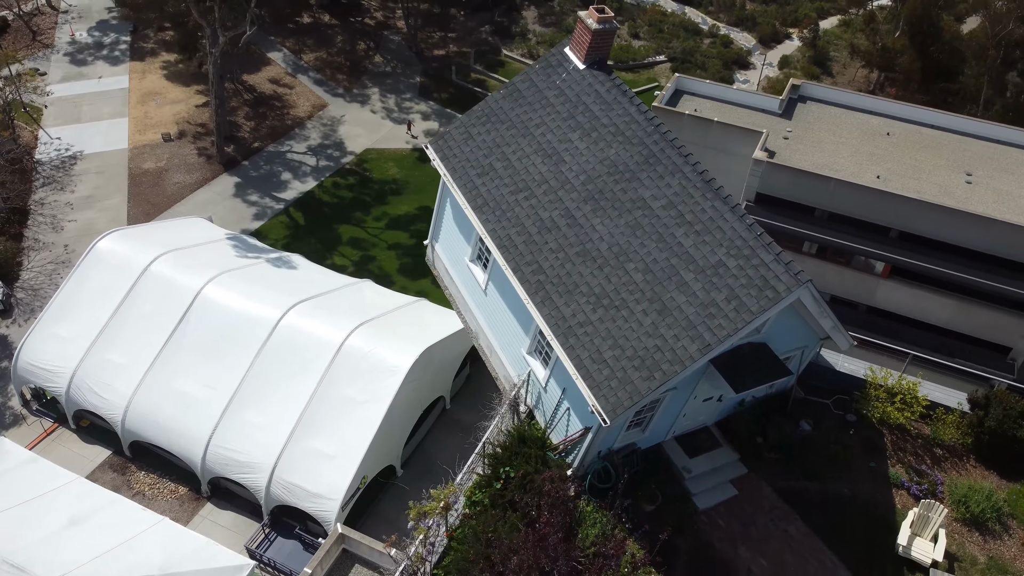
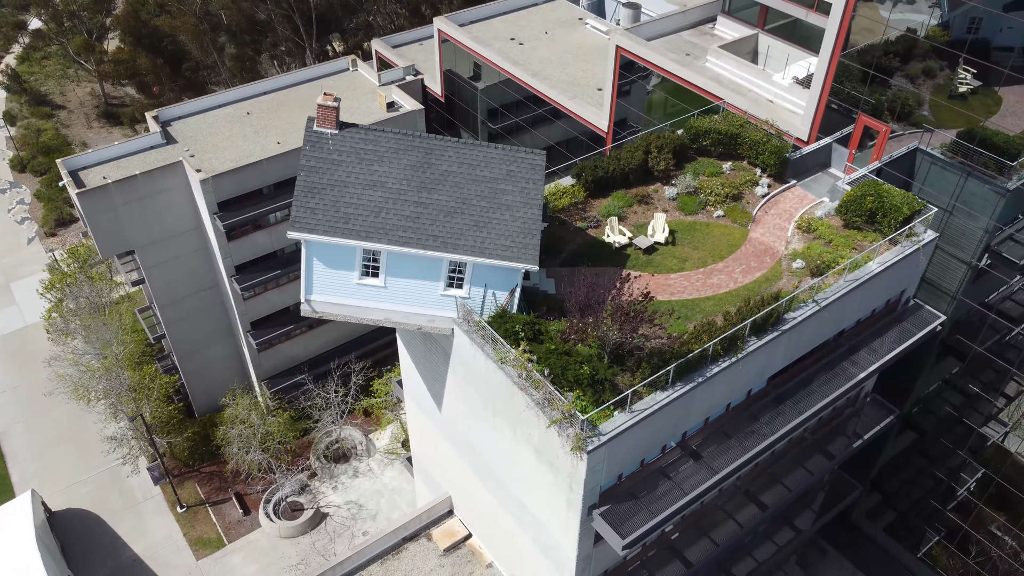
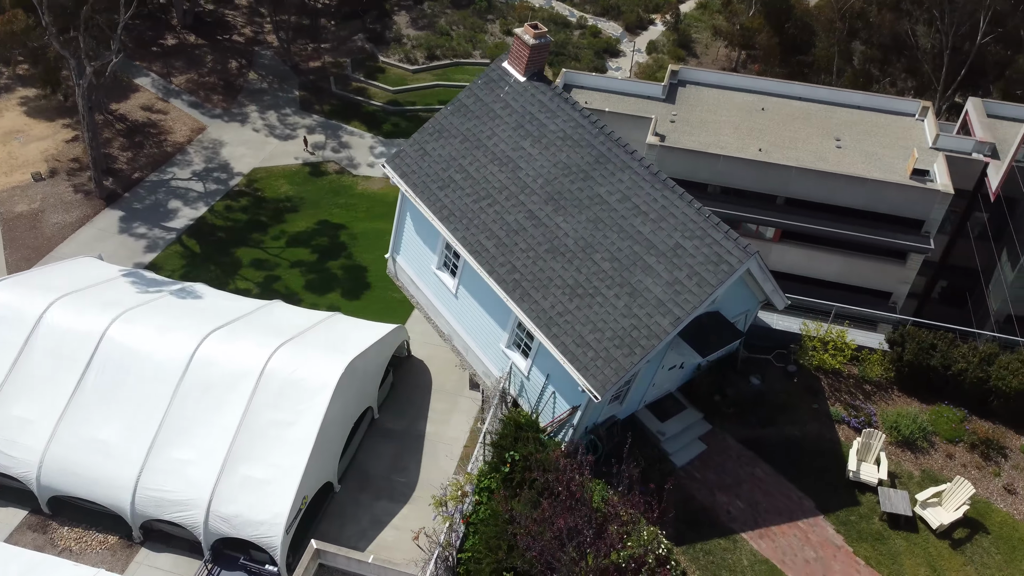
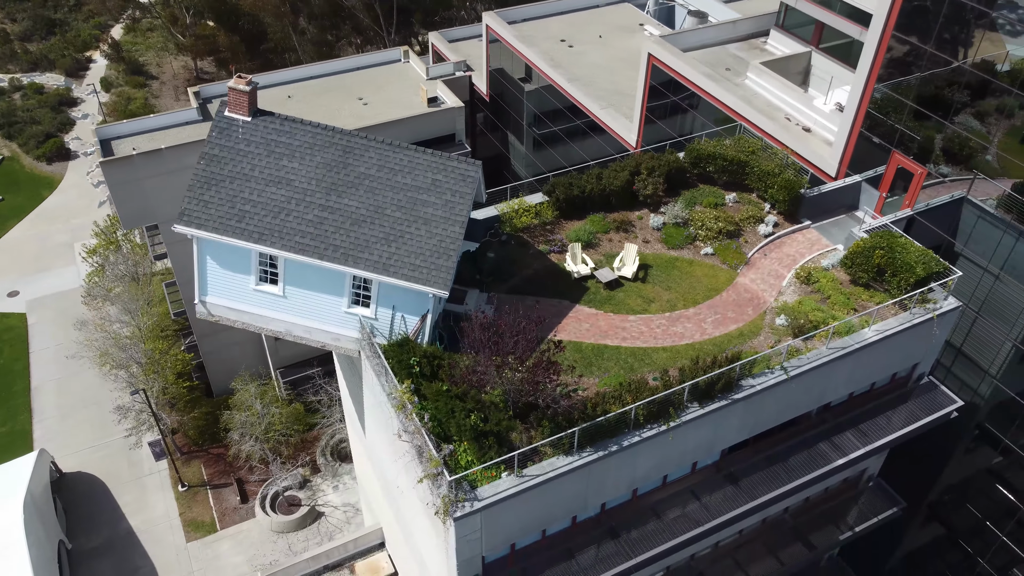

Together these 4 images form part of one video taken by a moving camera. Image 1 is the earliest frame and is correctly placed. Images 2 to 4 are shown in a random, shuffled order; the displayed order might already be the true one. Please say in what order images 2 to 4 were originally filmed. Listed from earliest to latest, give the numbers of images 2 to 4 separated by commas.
3, 4, 2
